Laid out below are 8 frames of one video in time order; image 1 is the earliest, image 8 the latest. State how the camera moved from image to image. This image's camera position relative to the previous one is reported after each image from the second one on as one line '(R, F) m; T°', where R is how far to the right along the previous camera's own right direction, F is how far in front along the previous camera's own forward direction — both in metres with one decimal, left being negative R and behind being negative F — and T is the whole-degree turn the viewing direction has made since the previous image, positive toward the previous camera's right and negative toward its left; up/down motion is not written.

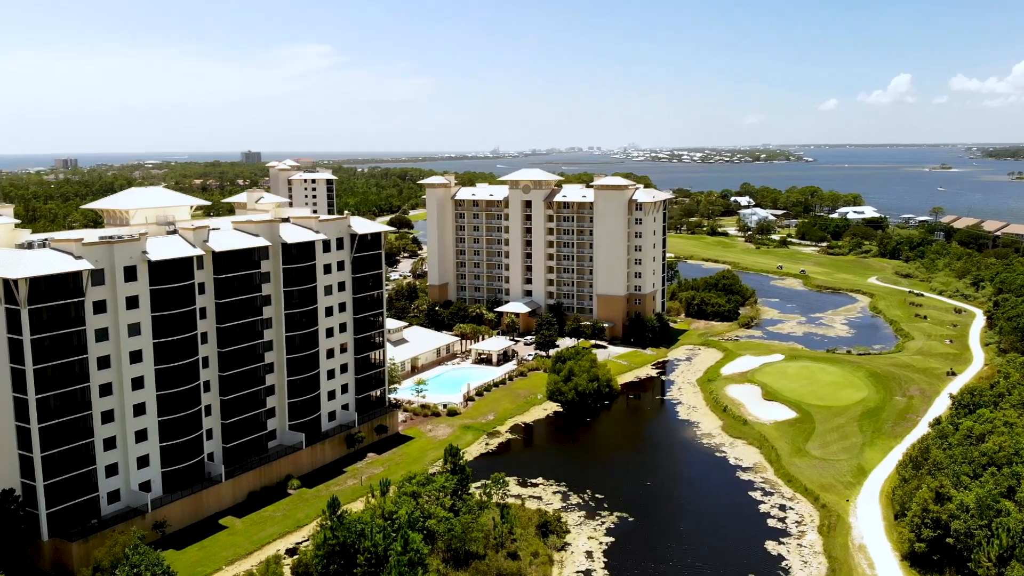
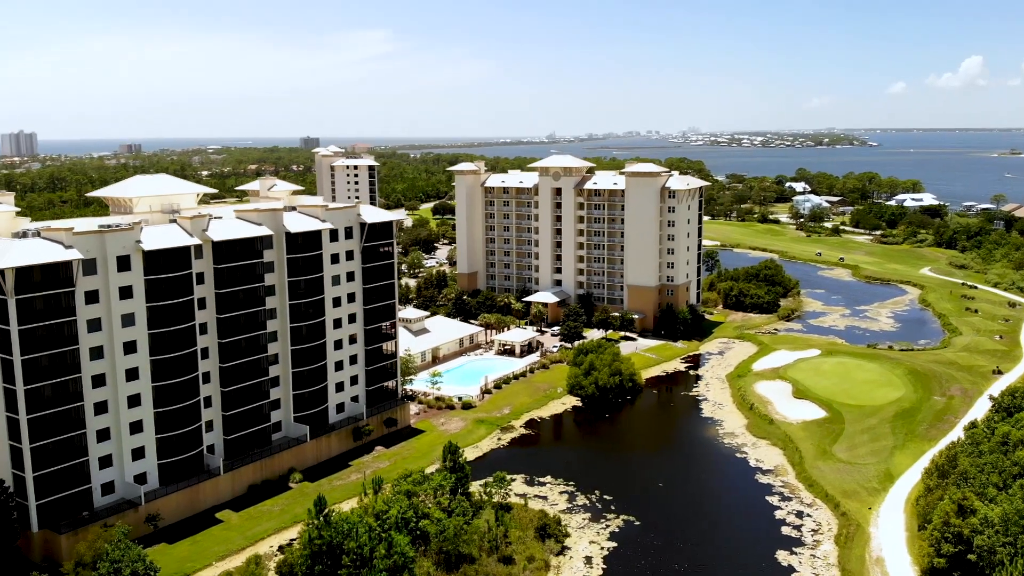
(+2.6, +1.9) m; -3°
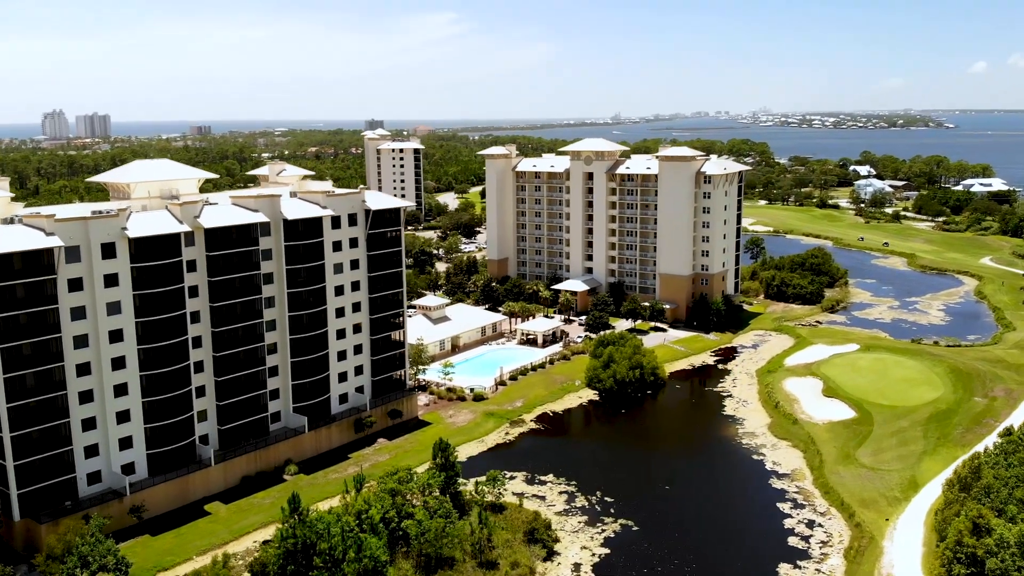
(+3.3, +2.1) m; -4°
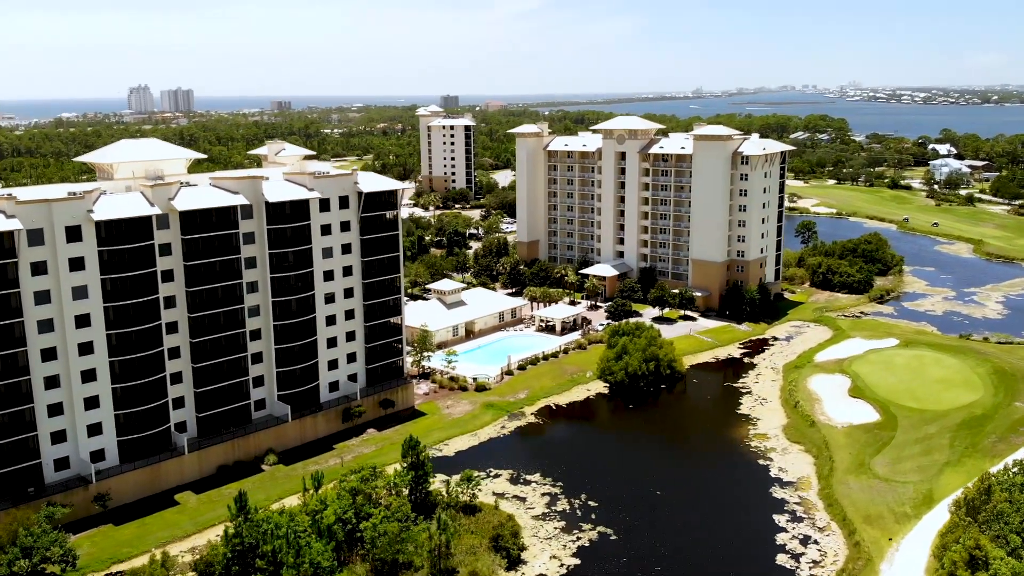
(+4.5, +2.7) m; -4°
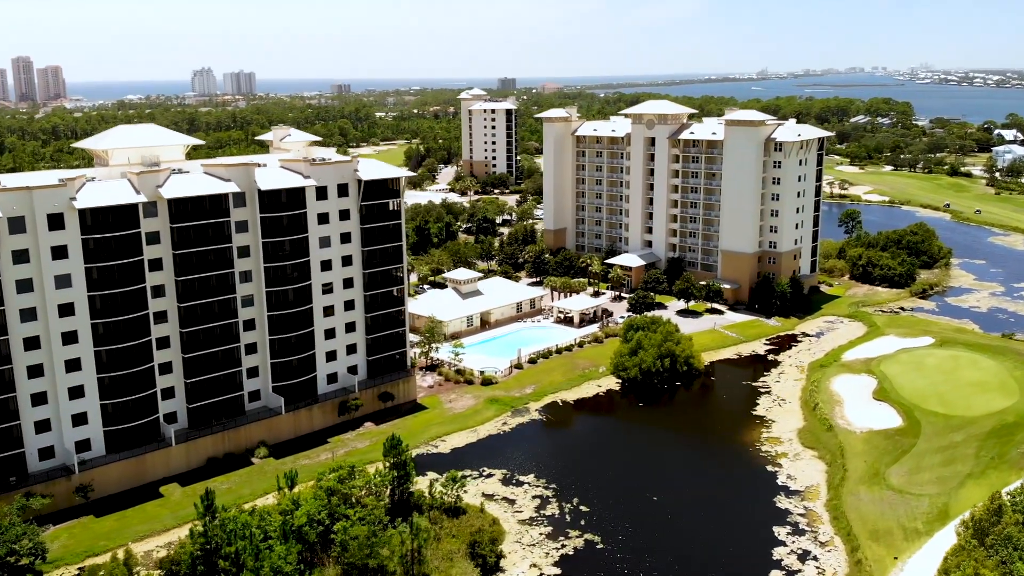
(+3.1, +1.9) m; -3°
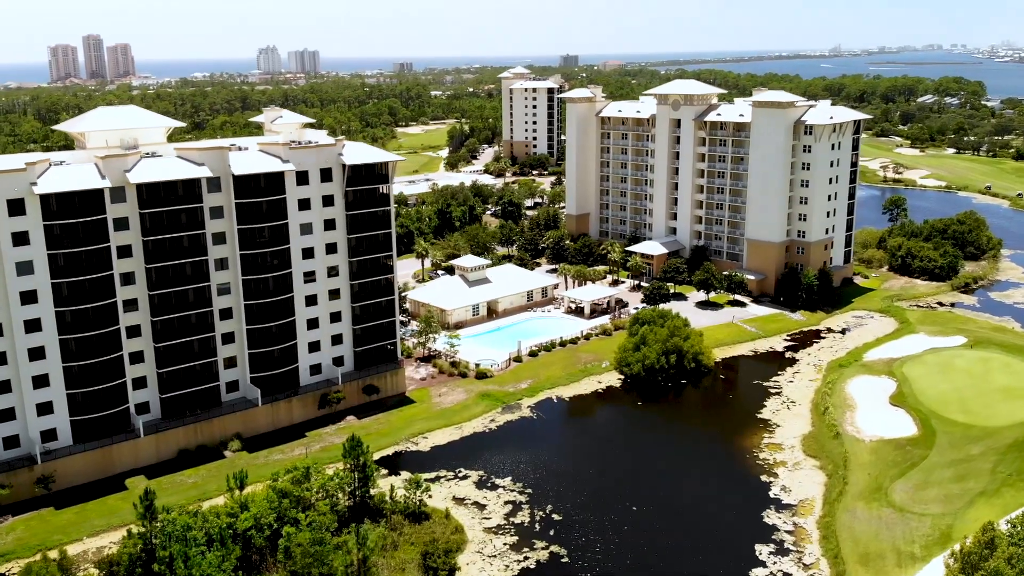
(+4.0, +2.4) m; -3°
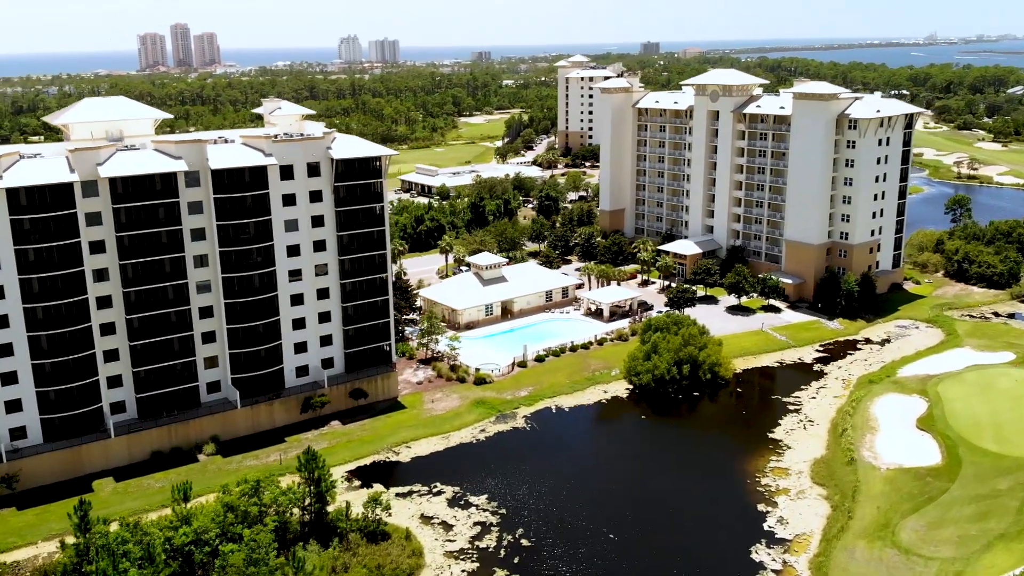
(+4.5, +2.8) m; -4°
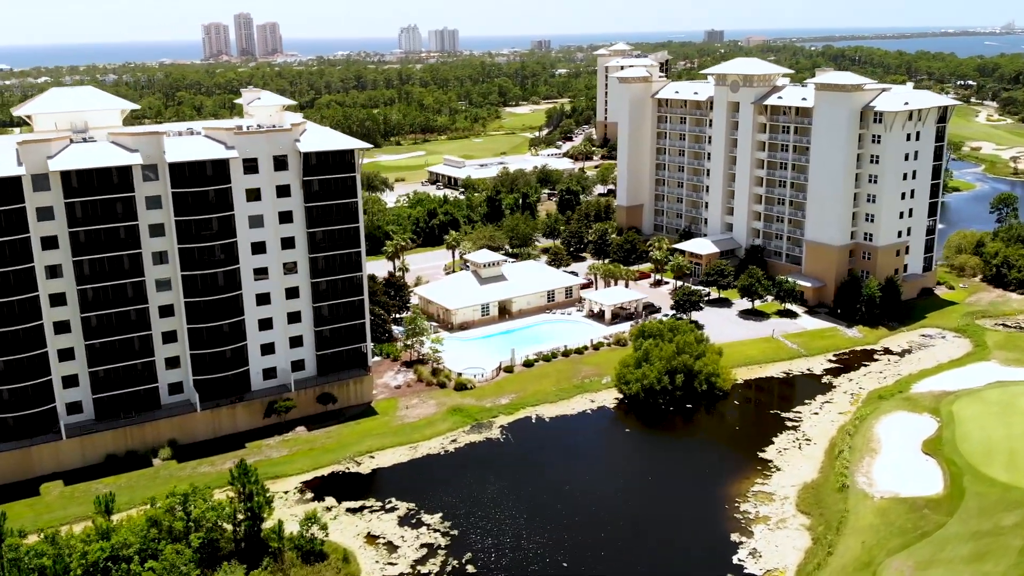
(+4.5, +2.7) m; -3°
